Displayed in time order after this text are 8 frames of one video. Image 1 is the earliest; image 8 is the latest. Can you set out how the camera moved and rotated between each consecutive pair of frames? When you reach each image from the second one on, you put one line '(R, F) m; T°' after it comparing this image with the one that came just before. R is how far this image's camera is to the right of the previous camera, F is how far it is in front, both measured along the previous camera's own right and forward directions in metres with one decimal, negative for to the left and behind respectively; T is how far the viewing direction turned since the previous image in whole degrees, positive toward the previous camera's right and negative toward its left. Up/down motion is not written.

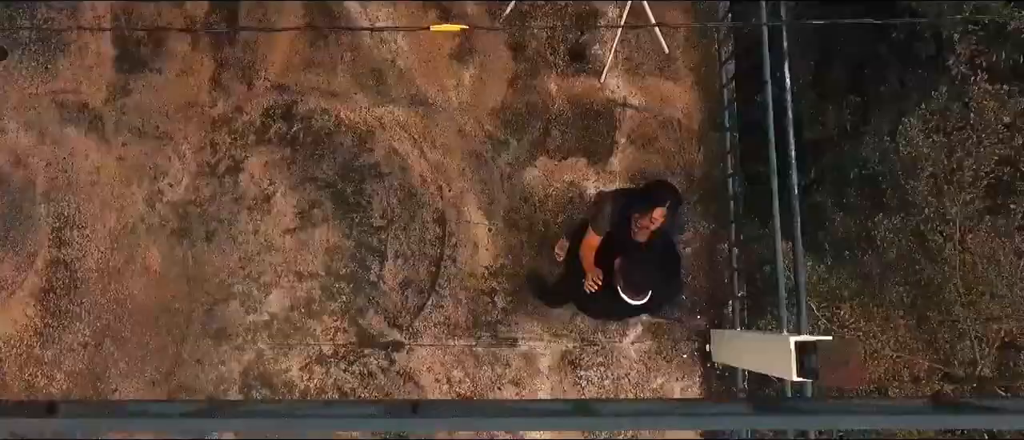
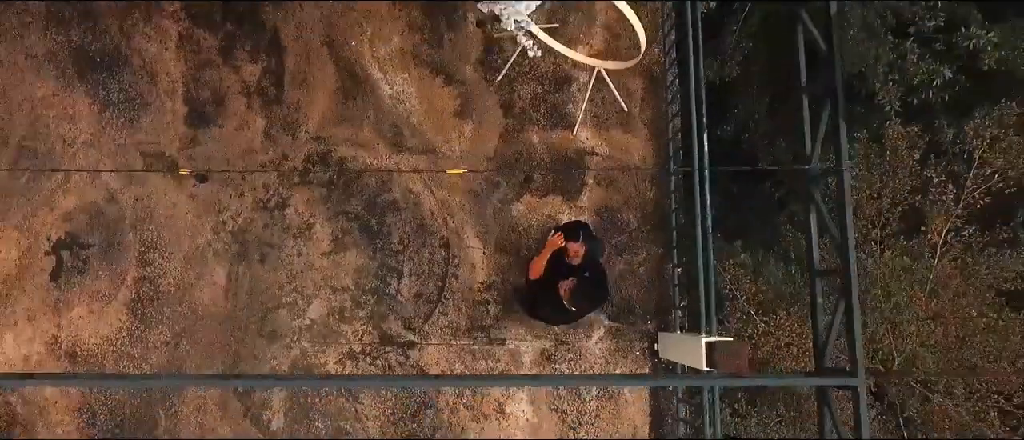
(+0.1, -1.1) m; 0°
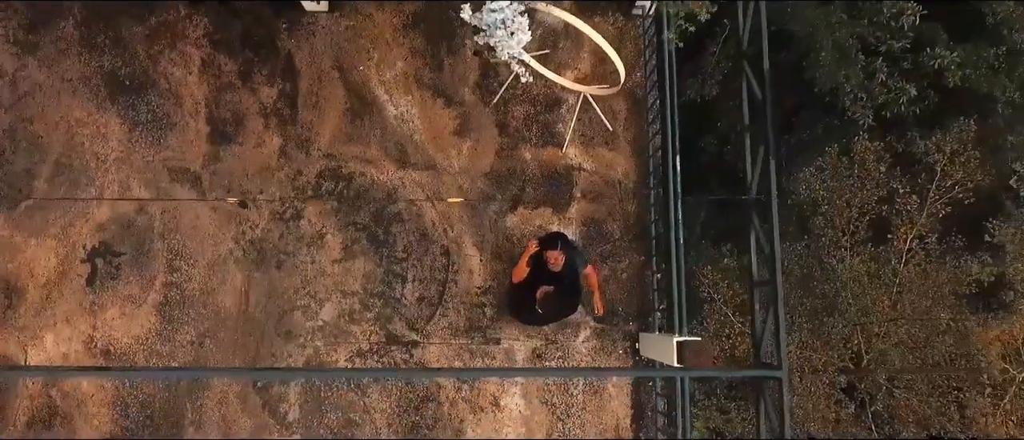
(0.0, -0.5) m; 0°
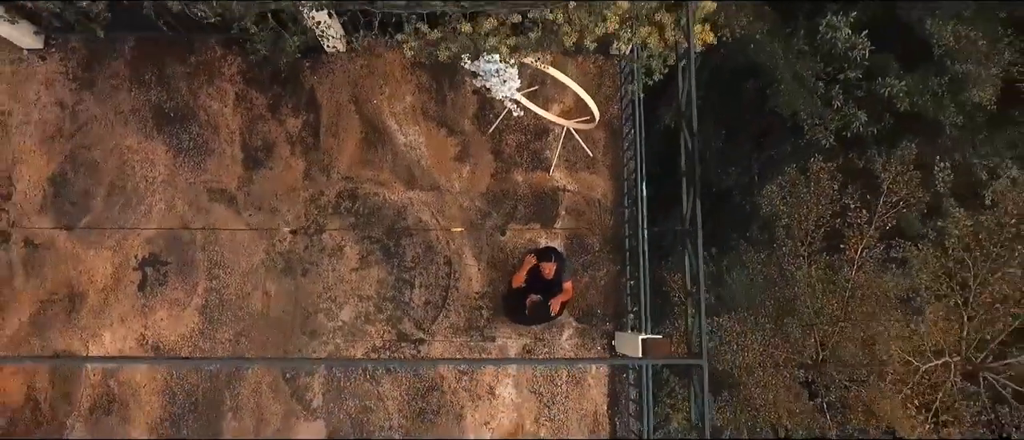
(0.0, -0.9) m; 0°
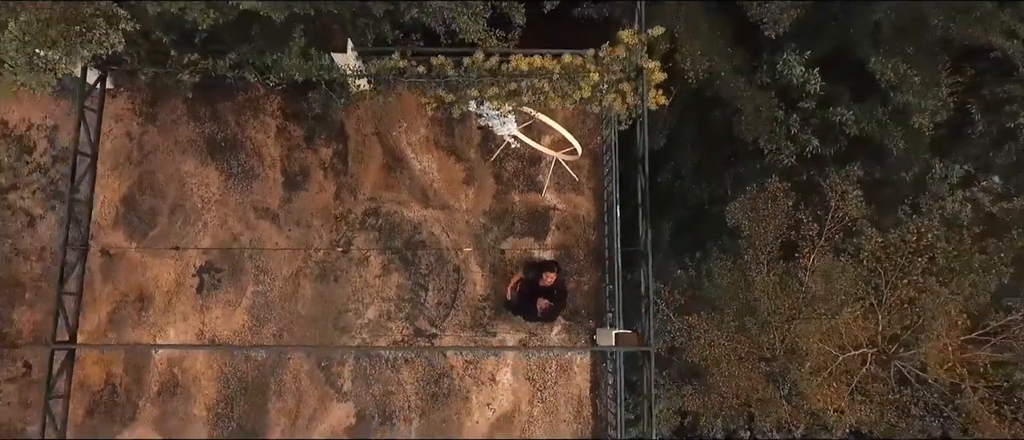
(0.0, -1.2) m; 0°
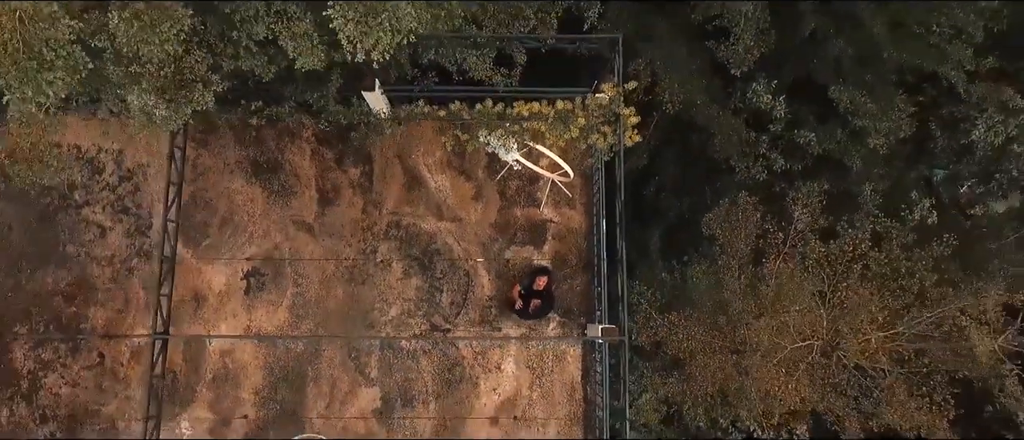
(0.0, -1.3) m; 0°
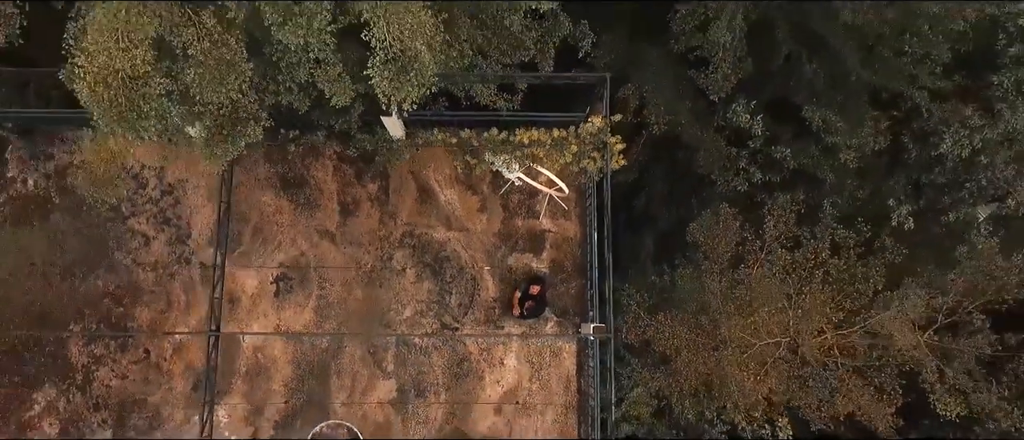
(0.0, -1.0) m; 0°
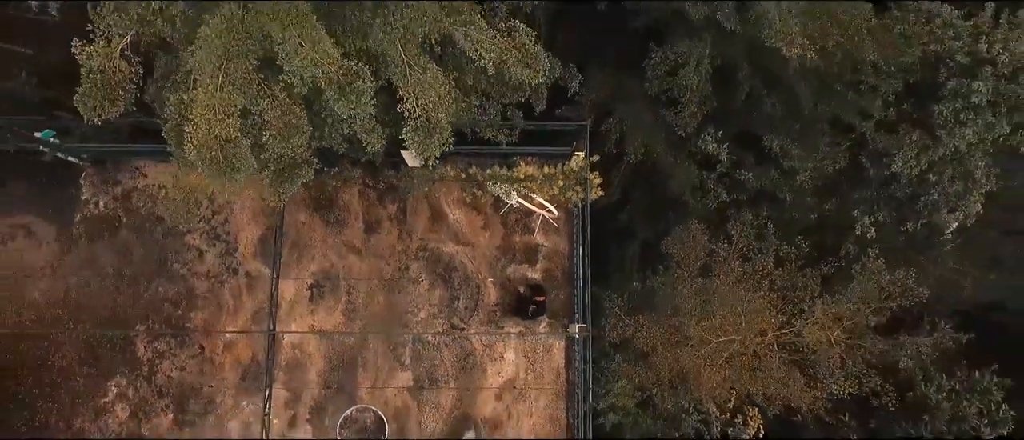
(0.0, -1.8) m; 0°
